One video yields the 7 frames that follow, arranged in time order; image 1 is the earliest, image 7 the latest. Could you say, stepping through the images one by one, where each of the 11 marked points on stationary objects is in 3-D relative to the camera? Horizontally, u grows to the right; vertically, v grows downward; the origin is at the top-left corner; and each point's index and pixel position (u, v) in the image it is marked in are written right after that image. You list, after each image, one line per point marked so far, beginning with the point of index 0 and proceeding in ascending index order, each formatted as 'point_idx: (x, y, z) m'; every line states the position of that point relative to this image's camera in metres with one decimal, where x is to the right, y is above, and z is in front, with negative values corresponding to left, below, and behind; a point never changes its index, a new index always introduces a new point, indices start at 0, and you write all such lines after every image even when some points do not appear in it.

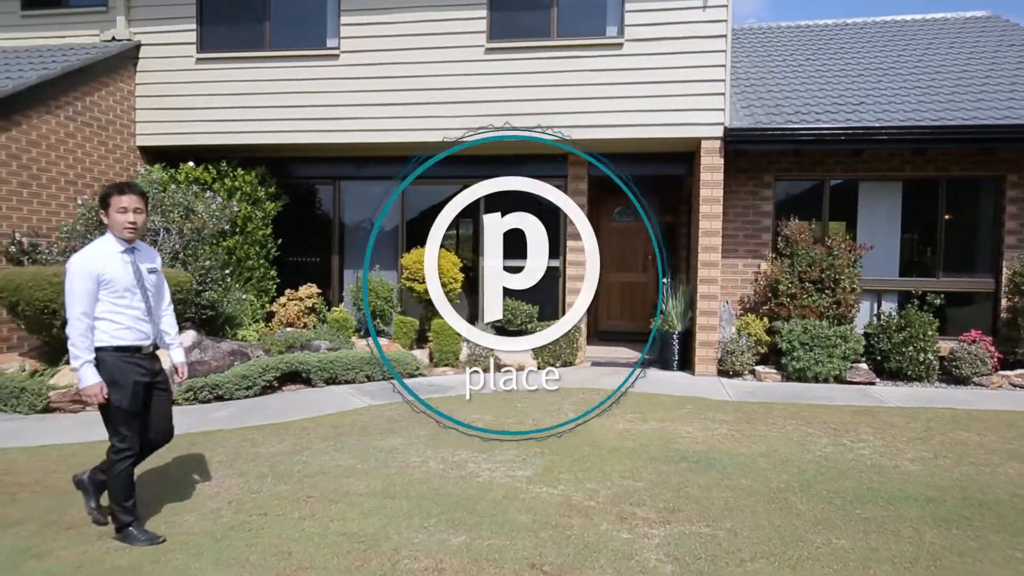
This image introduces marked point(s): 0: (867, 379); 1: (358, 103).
0: (+4.0, -1.0, +7.8) m
1: (-2.0, +2.4, +9.1) m
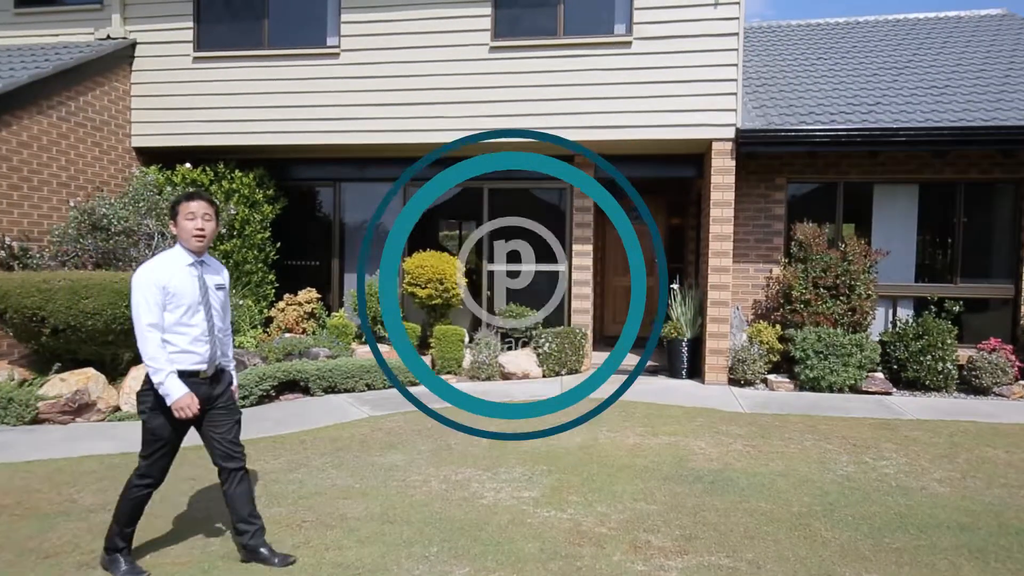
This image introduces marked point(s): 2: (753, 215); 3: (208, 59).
0: (+4.0, -1.1, +7.6) m
1: (-1.9, +2.3, +8.8) m
2: (+3.0, +0.9, +8.7) m
3: (-4.0, +3.0, +9.1) m
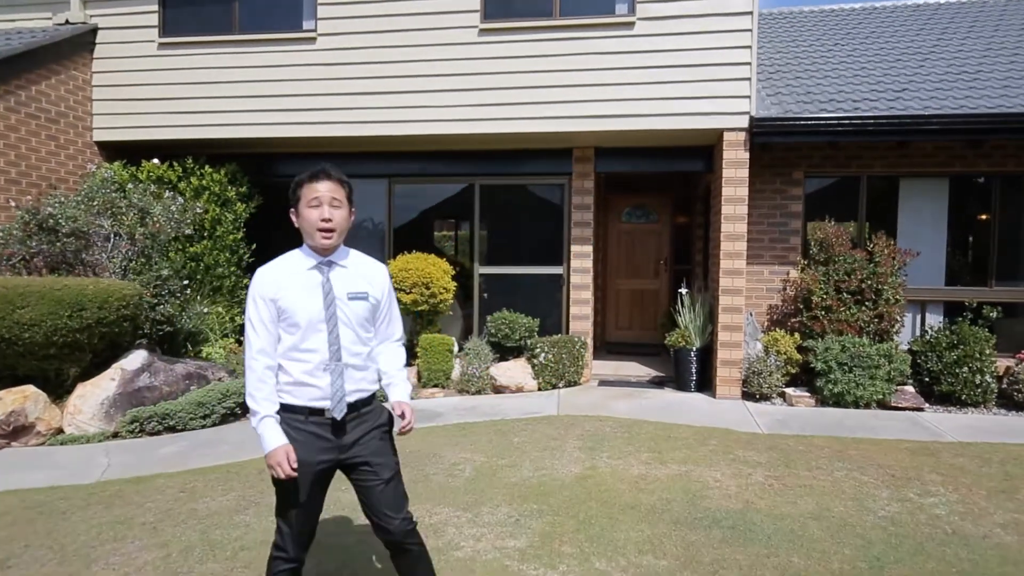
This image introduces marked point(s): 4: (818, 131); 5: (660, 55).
0: (+3.9, -1.1, +6.9) m
1: (-2.0, +2.3, +8.1) m
2: (+2.9, +0.9, +8.0) m
3: (-4.0, +2.9, +8.4) m
4: (+3.2, +1.6, +7.3) m
5: (+1.6, +2.5, +7.5) m
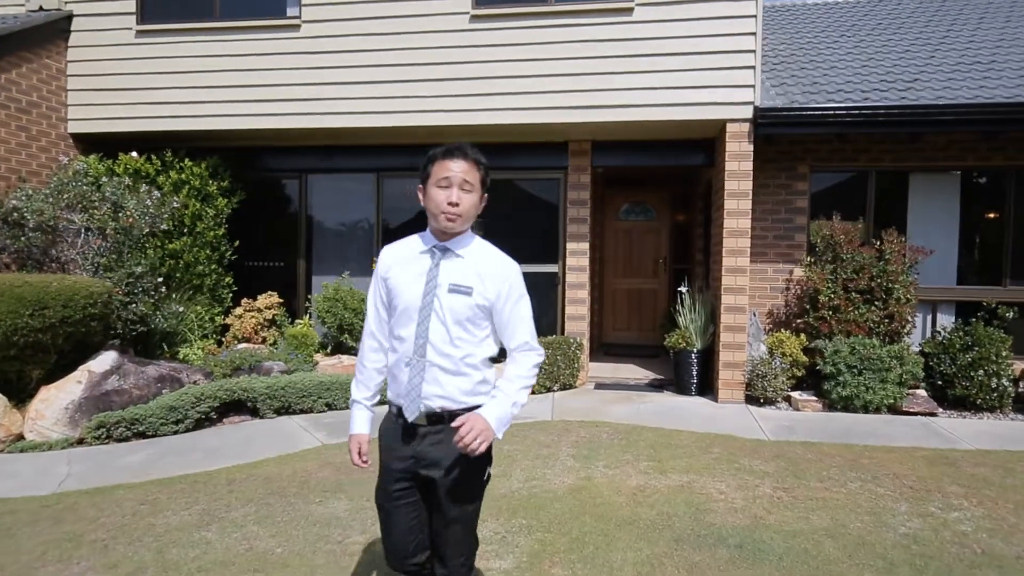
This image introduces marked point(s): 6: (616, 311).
0: (+3.9, -1.1, +6.5) m
1: (-2.1, +2.3, +7.8) m
2: (+2.8, +0.9, +7.7) m
3: (-4.1, +2.9, +8.0) m
4: (+3.1, +1.6, +6.9) m
5: (+1.5, +2.5, +7.1) m
6: (+1.5, -0.3, +10.0) m
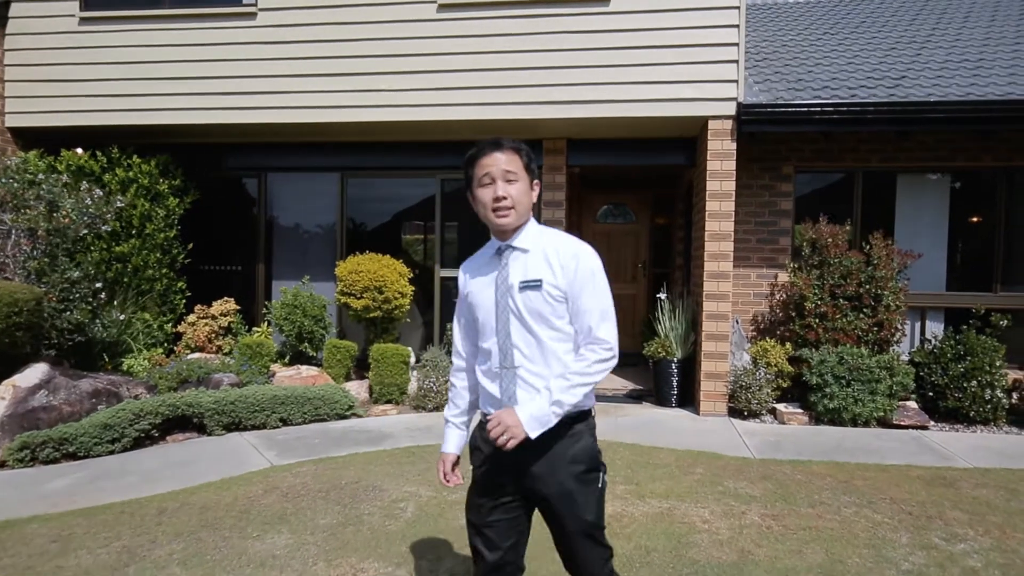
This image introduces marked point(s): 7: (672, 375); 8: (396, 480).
0: (+3.6, -1.2, +6.2) m
1: (-2.4, +2.2, +7.3) m
2: (+2.5, +0.8, +7.3) m
3: (-4.4, +2.9, +7.5) m
4: (+2.8, +1.6, +6.6) m
5: (+1.2, +2.4, +6.8) m
6: (+1.1, -0.4, +9.6) m
7: (+1.6, -0.9, +7.0) m
8: (-0.8, -1.3, +4.8) m
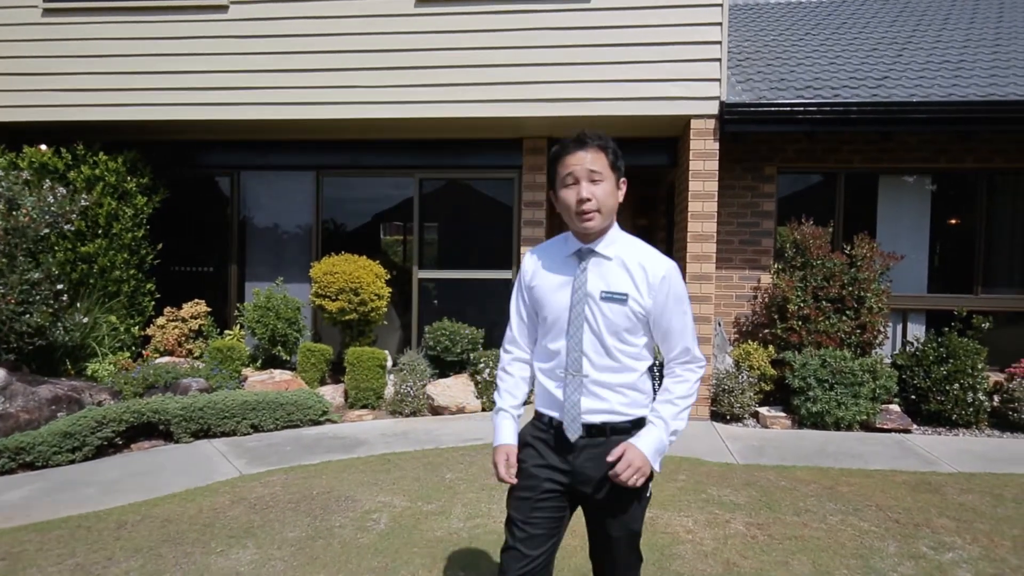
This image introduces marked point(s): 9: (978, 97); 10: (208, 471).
0: (+3.4, -1.2, +6.1) m
1: (-2.6, +2.2, +7.1) m
2: (+2.3, +0.8, +7.2) m
3: (-4.7, +2.8, +7.2) m
4: (+2.6, +1.6, +6.5) m
5: (+1.0, +2.4, +6.6) m
6: (+0.8, -0.4, +9.4) m
7: (+1.4, -0.9, +6.9) m
8: (-0.9, -1.3, +4.6) m
9: (+4.2, +1.7, +6.4) m
10: (-2.3, -1.3, +5.2) m
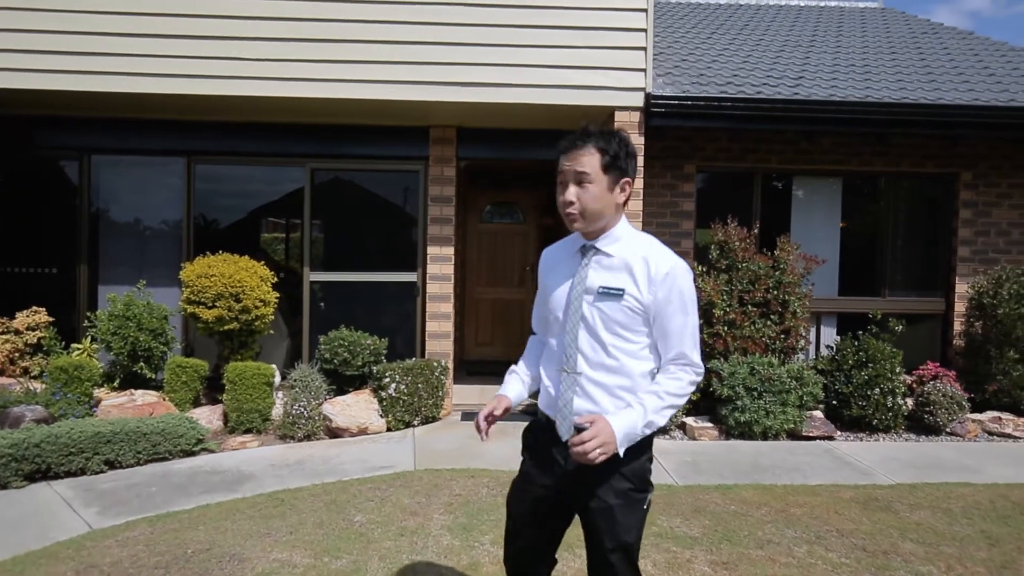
0: (+2.7, -1.2, +6.0) m
1: (-3.4, +2.2, +5.9) m
2: (+1.4, +0.8, +6.9) m
3: (-5.5, +2.8, +5.7) m
4: (+1.8, +1.5, +6.2) m
5: (+0.2, +2.4, +6.1) m
6: (-0.4, -0.5, +8.8) m
7: (+0.6, -0.9, +6.4) m
8: (-1.3, -1.4, +3.8) m
9: (+3.5, +1.7, +6.4) m
10: (-2.7, -1.4, +4.1) m
